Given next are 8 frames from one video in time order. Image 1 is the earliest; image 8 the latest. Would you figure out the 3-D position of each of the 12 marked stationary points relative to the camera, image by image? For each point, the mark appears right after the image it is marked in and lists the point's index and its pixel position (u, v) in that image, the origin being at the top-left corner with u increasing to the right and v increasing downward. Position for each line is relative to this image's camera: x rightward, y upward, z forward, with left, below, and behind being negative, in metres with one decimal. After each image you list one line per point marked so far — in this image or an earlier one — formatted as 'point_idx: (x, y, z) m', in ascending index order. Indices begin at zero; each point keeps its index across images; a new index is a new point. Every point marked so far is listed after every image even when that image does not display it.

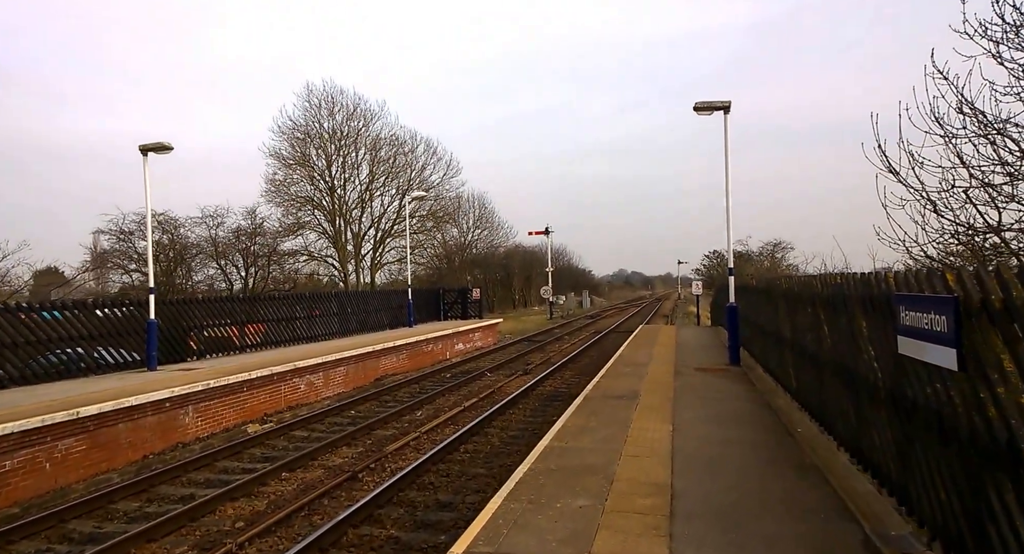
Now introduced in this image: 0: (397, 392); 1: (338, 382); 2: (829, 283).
0: (-2.8, -2.8, +15.0) m
1: (-4.1, -2.5, +14.4) m
2: (+2.9, -0.1, +5.4) m
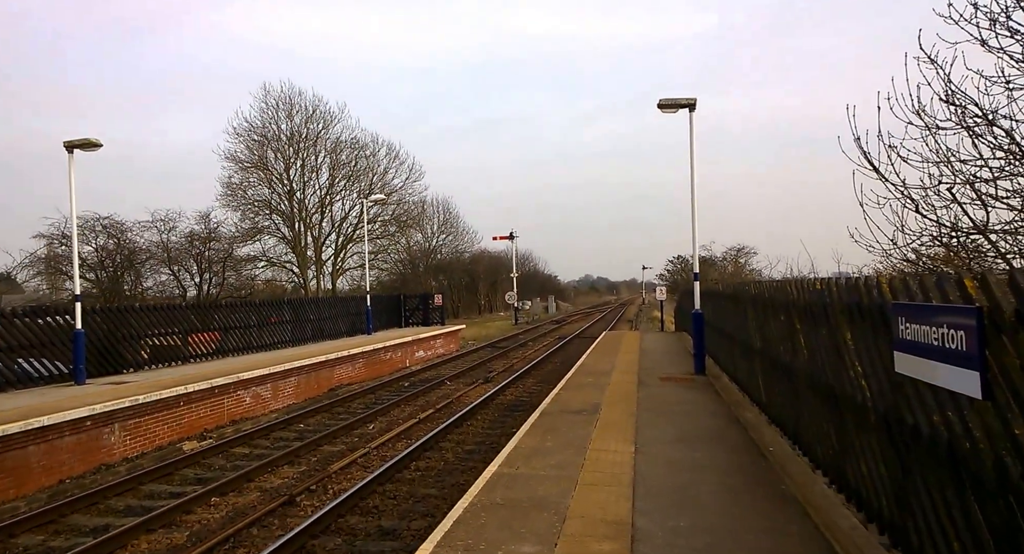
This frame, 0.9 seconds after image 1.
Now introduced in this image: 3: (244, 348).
0: (-3.8, -3.0, +14.3) m
1: (-5.0, -2.6, +13.6) m
2: (+2.4, -0.1, +5.0) m
3: (-8.4, -2.3, +19.3) m
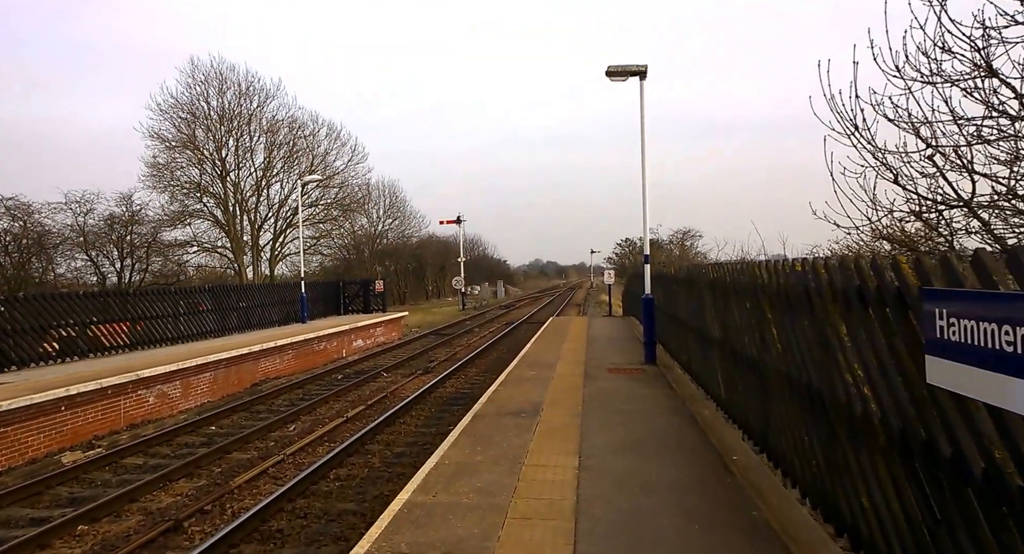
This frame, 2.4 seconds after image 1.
0: (-5.1, -2.6, +13.0) m
1: (-6.2, -2.3, +12.3) m
2: (+1.9, 0.0, +4.3) m
3: (-10.1, -1.8, +17.6) m
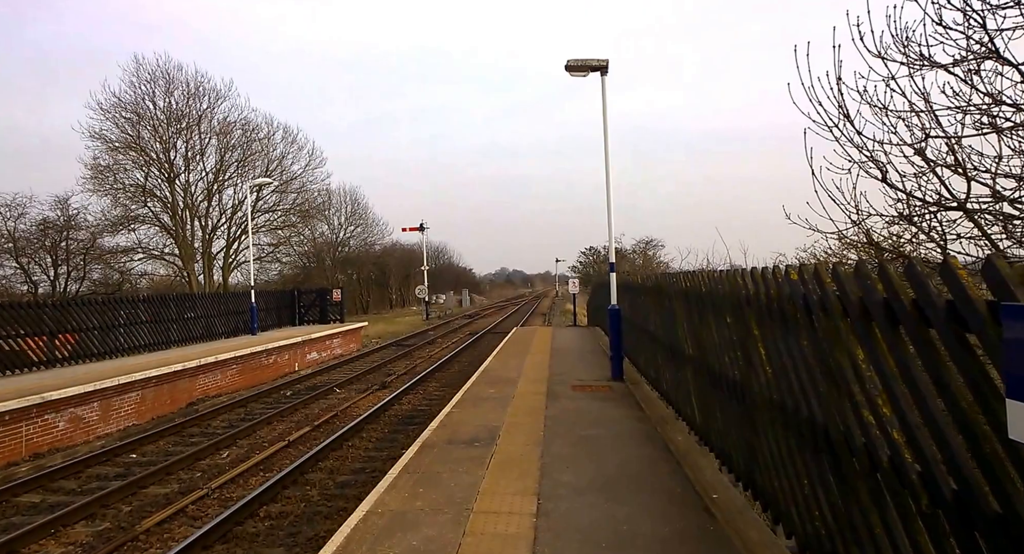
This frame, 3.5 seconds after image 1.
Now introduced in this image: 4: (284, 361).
0: (-5.9, -2.8, +11.9) m
1: (-7.0, -2.5, +11.1) m
2: (+1.5, 0.0, +3.6) m
3: (-11.2, -2.1, +16.2) m
4: (-7.1, -2.6, +19.2) m
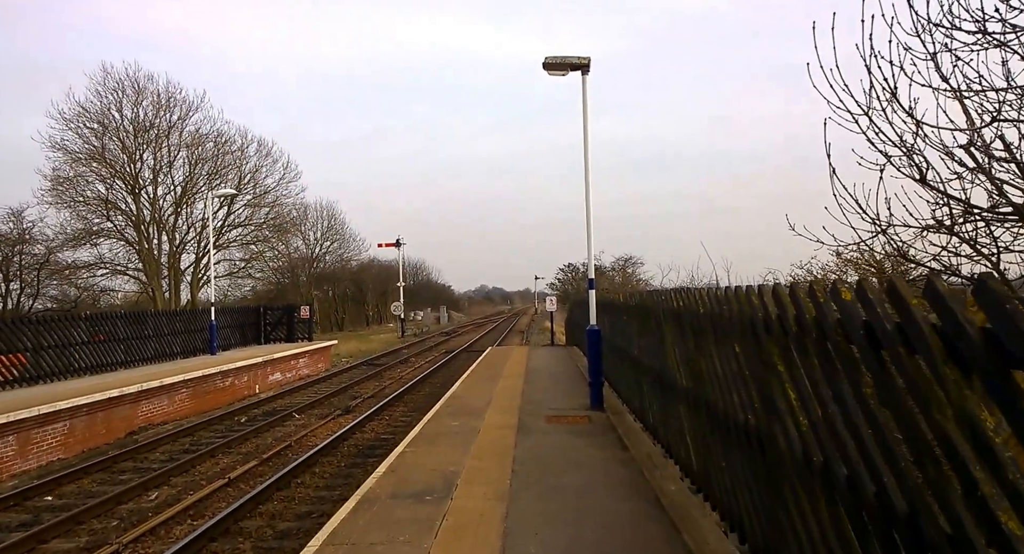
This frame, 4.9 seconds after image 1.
0: (-6.4, -3.1, +10.8) m
1: (-7.5, -2.8, +9.9) m
2: (+1.3, -0.1, +2.8) m
3: (-11.8, -2.5, +14.9) m
4: (-7.9, -3.1, +17.9) m
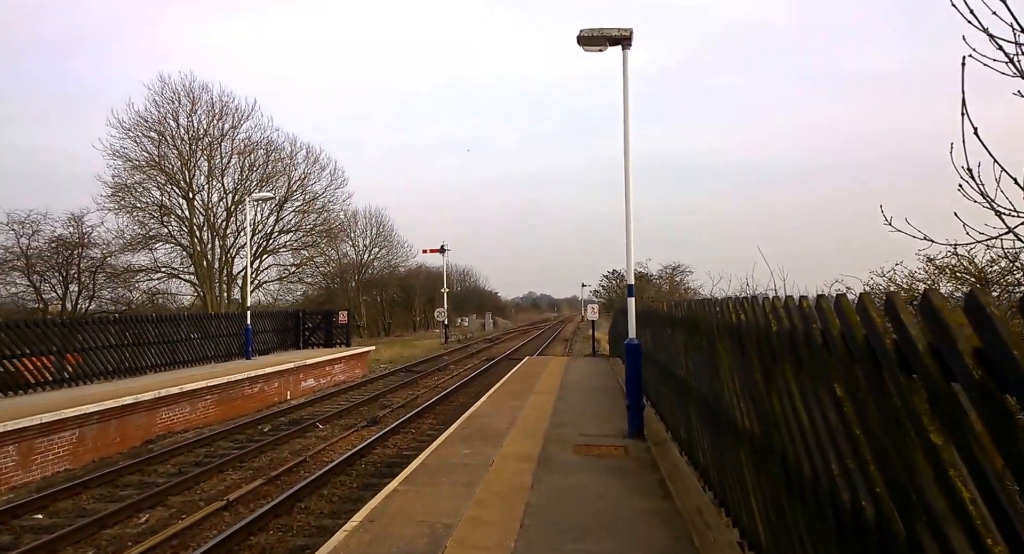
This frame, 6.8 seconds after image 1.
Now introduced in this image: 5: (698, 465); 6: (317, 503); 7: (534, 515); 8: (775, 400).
0: (-5.9, -3.2, +10.2) m
1: (-7.0, -2.8, +9.4) m
2: (+1.2, -0.1, +1.6) m
3: (-11.0, -2.5, +14.7) m
4: (-6.8, -3.2, +17.5) m
5: (+1.8, -1.8, +6.0) m
6: (-2.6, -3.1, +8.3) m
7: (+0.2, -1.8, +4.8) m
8: (+1.5, -0.7, +3.5) m
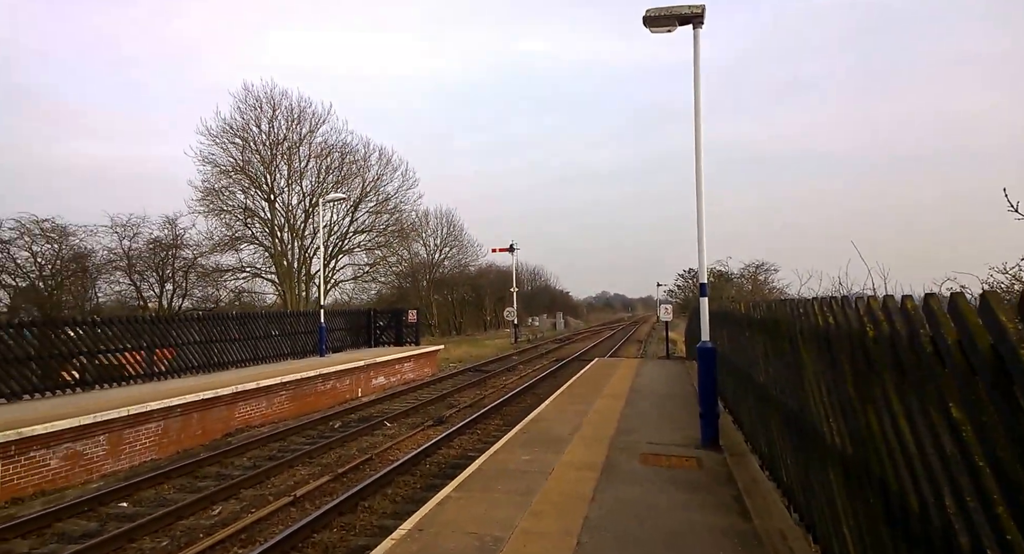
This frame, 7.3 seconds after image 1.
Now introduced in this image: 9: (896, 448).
0: (-4.8, -3.1, +10.6) m
1: (-6.0, -2.8, +9.9) m
2: (+1.3, -0.1, +1.3) m
3: (-9.3, -2.5, +15.7) m
4: (-4.9, -3.2, +17.9) m
5: (+2.3, -1.8, +5.5) m
6: (-1.8, -3.1, +8.3) m
7: (+0.6, -1.7, +4.6) m
8: (+1.7, -0.7, +3.1) m
9: (+1.7, -0.8, +3.0) m
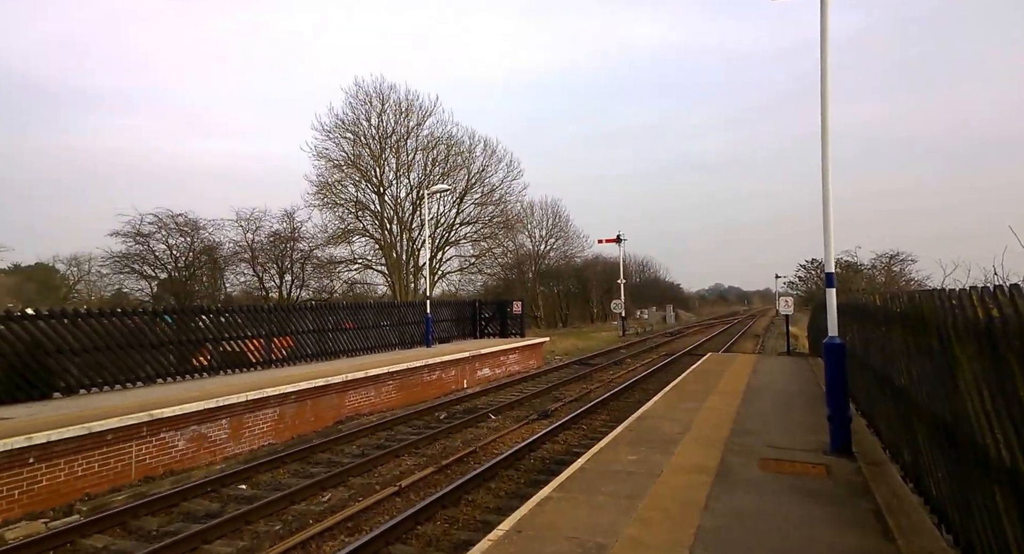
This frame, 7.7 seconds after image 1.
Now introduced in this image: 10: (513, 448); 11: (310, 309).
0: (-3.0, -3.0, +10.9) m
1: (-4.3, -2.7, +10.5) m
2: (+1.4, -0.1, +0.7) m
3: (-6.6, -2.4, +16.7) m
4: (-1.8, -3.0, +18.2) m
5: (+3.2, -1.7, +4.7) m
6: (-0.4, -3.0, +8.2) m
7: (+1.3, -1.7, +4.1) m
8: (+2.2, -0.6, +2.4) m
9: (+2.1, -0.8, +2.3) m
10: (0.0, -3.0, +10.7) m
11: (-6.1, -1.0, +18.1) m
